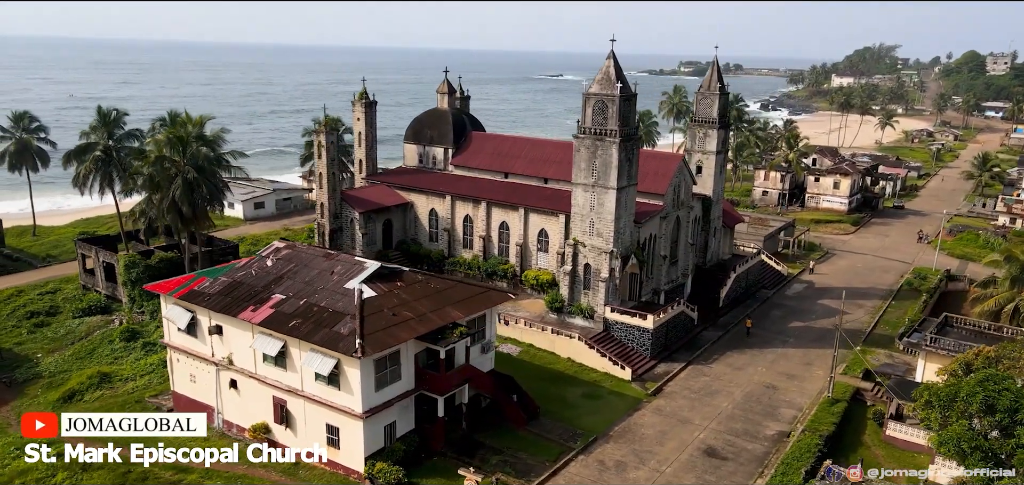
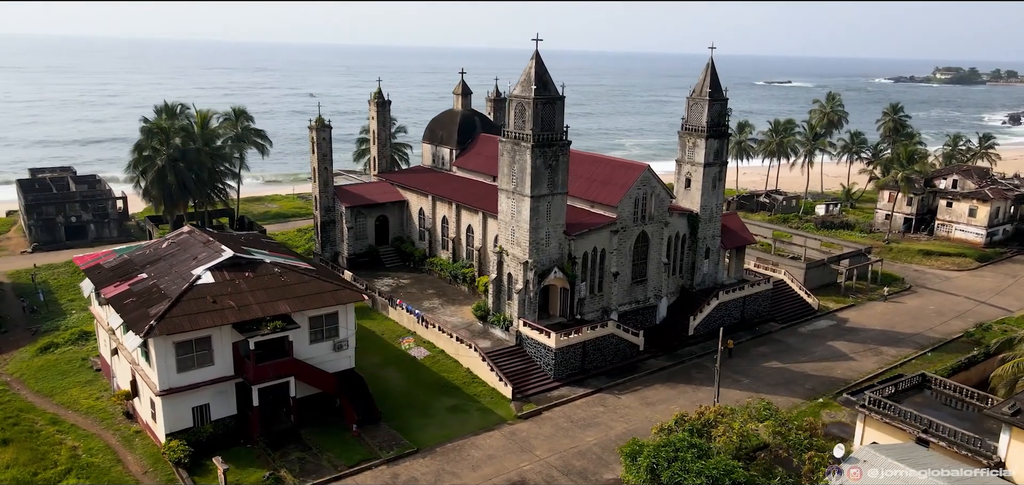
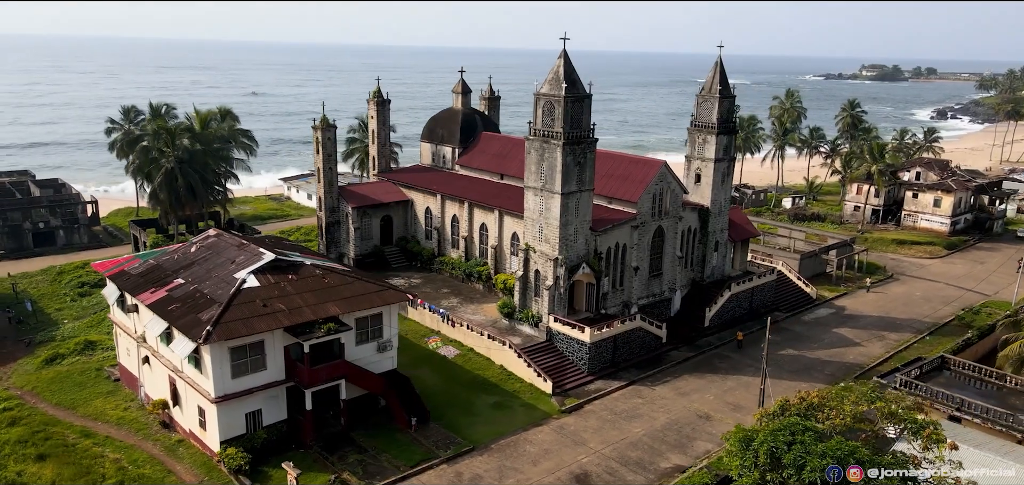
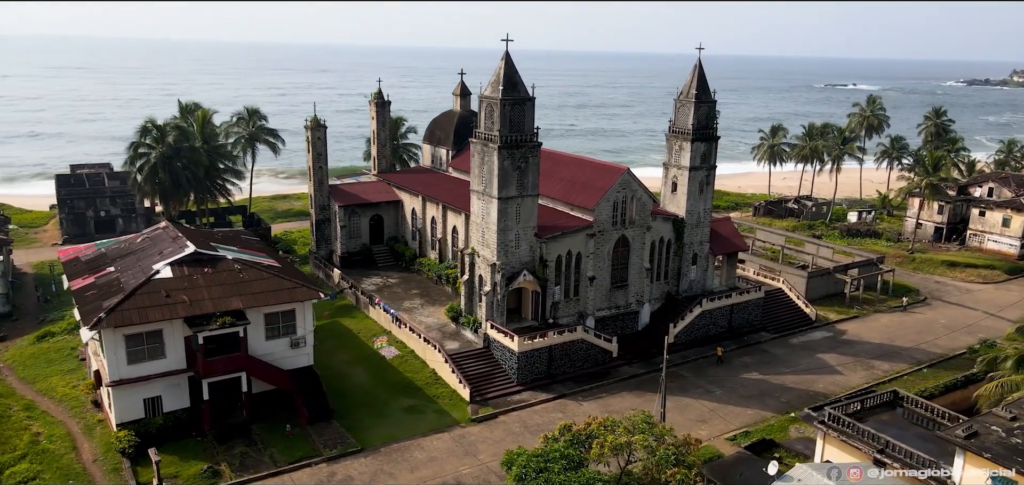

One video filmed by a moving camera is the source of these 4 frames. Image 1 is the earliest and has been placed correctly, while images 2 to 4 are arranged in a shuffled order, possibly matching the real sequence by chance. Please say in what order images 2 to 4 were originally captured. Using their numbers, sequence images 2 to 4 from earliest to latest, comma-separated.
3, 2, 4
